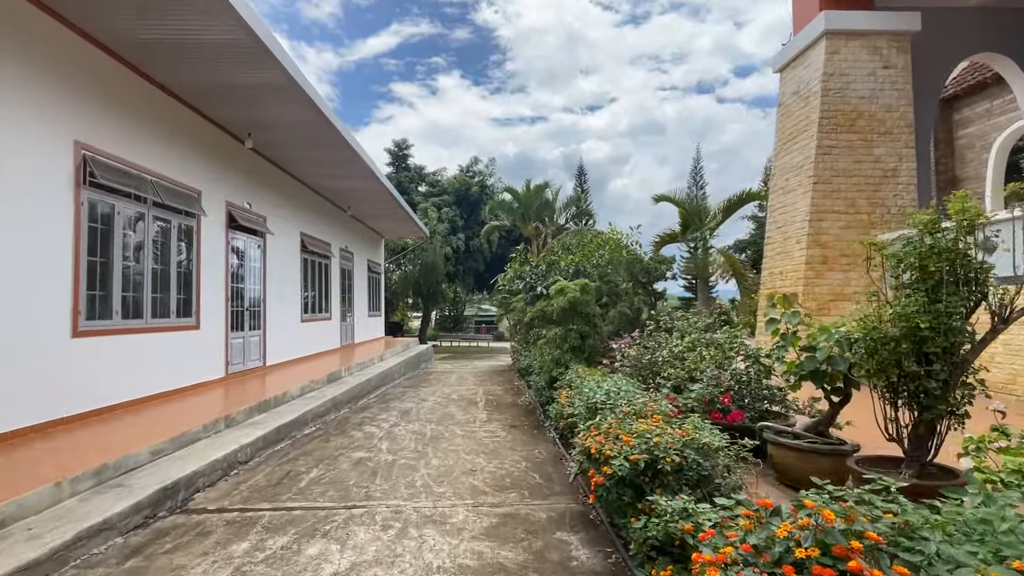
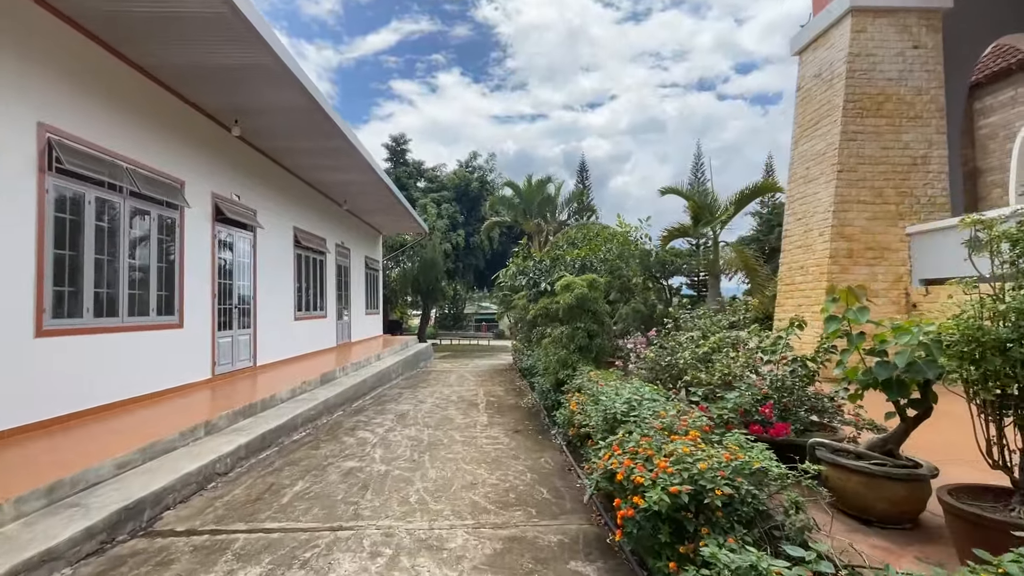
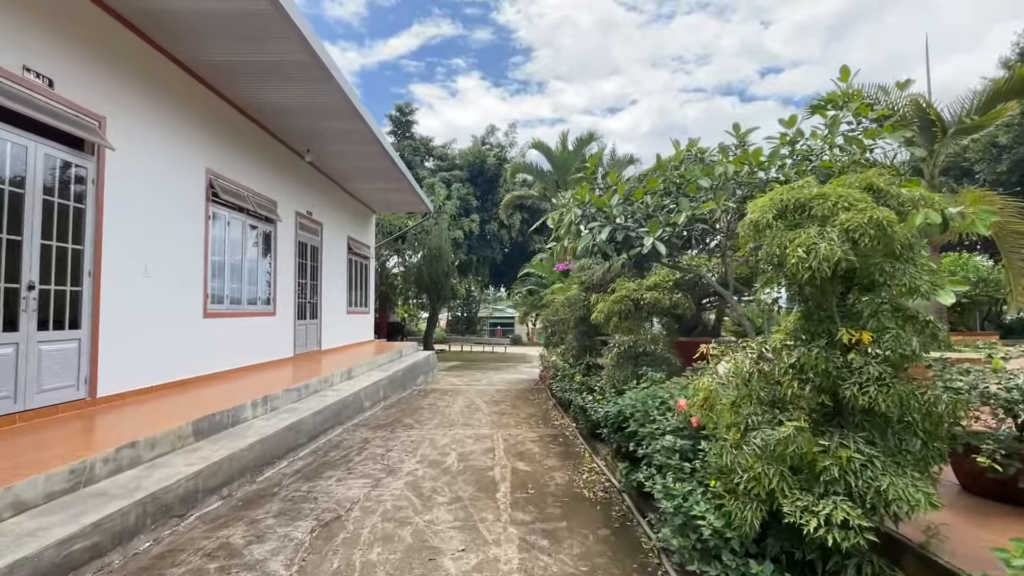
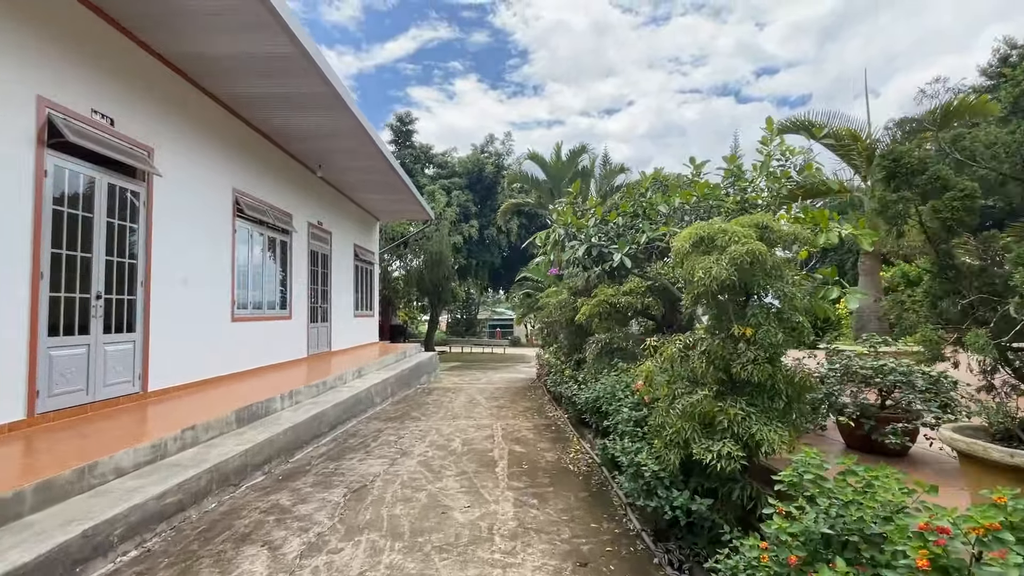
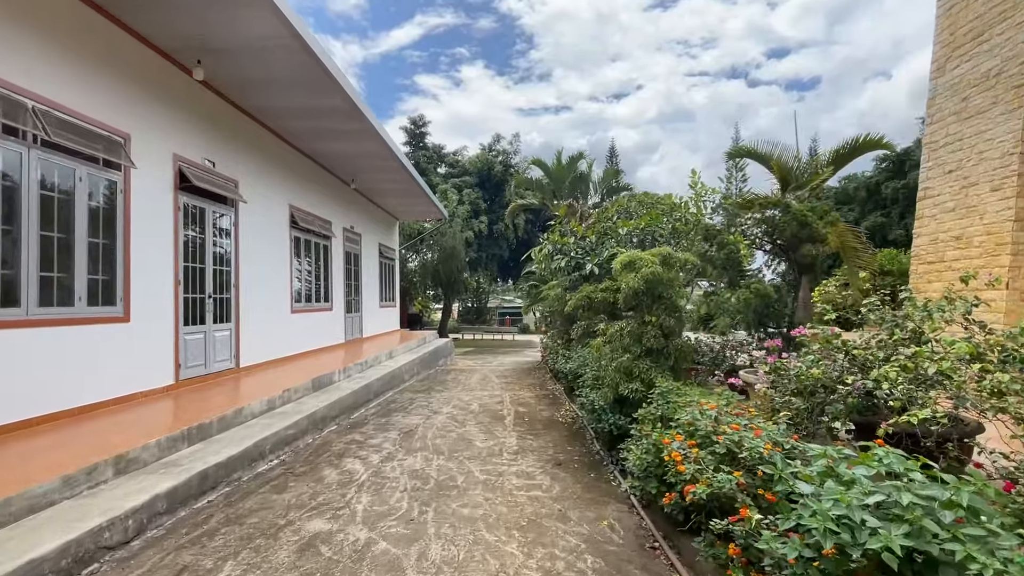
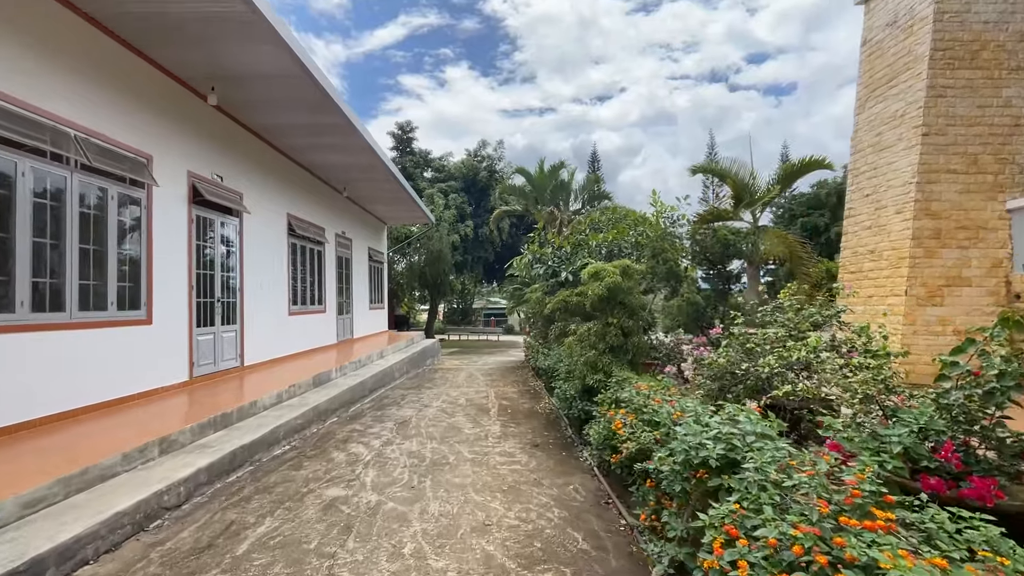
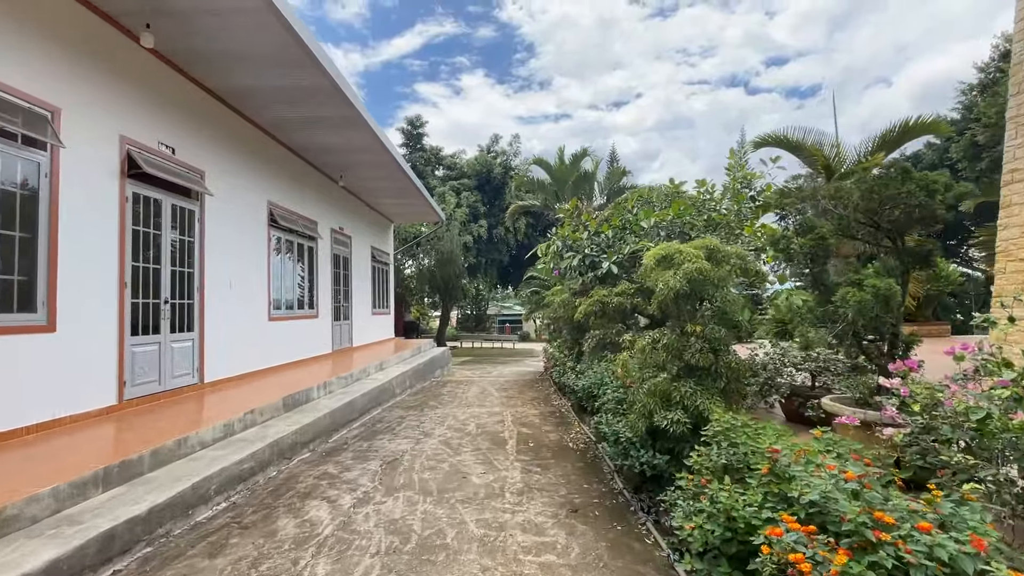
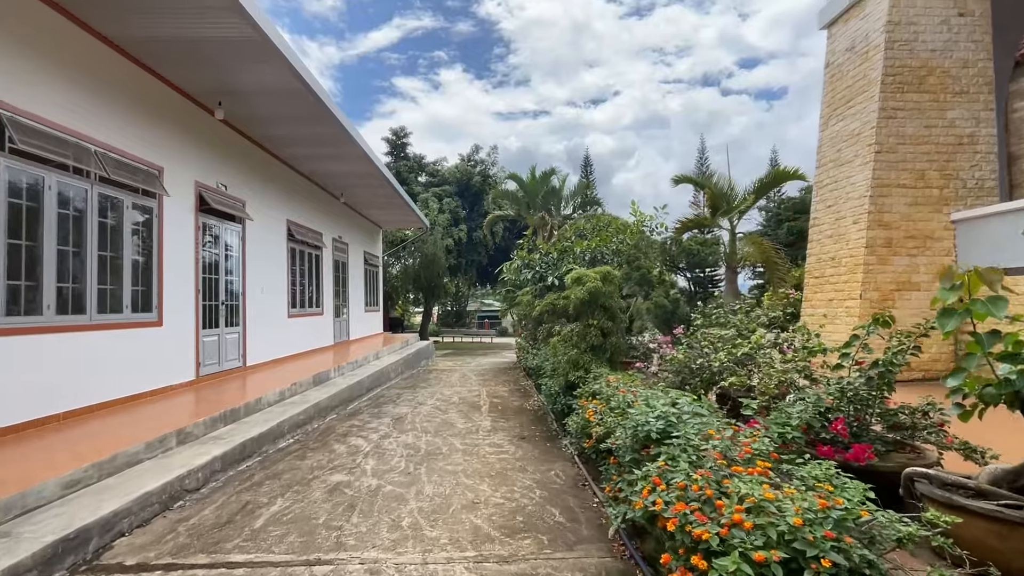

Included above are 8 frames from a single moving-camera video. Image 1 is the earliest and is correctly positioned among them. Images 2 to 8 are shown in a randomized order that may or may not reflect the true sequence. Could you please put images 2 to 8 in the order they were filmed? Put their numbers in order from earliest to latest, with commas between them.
2, 8, 6, 5, 7, 4, 3
